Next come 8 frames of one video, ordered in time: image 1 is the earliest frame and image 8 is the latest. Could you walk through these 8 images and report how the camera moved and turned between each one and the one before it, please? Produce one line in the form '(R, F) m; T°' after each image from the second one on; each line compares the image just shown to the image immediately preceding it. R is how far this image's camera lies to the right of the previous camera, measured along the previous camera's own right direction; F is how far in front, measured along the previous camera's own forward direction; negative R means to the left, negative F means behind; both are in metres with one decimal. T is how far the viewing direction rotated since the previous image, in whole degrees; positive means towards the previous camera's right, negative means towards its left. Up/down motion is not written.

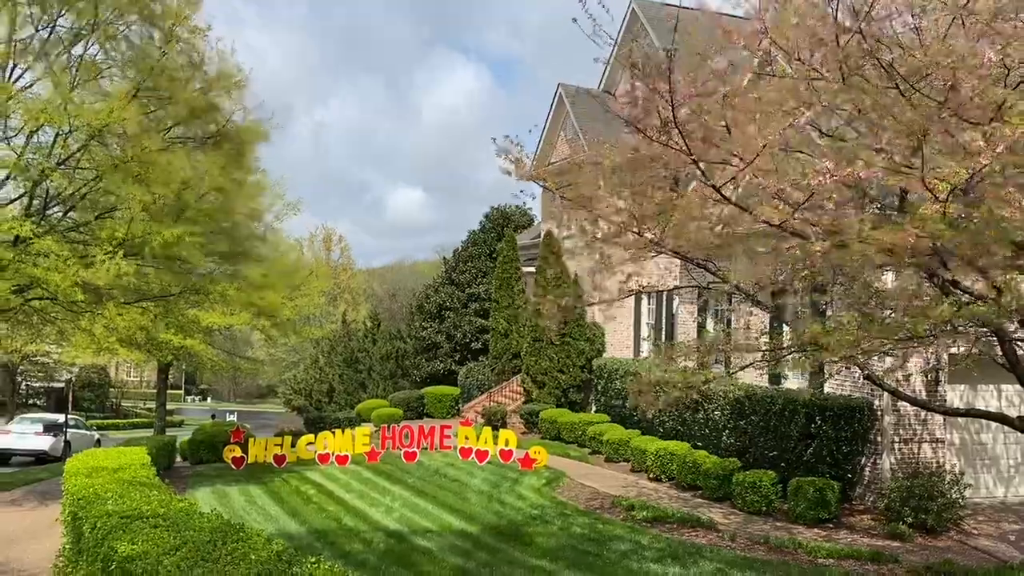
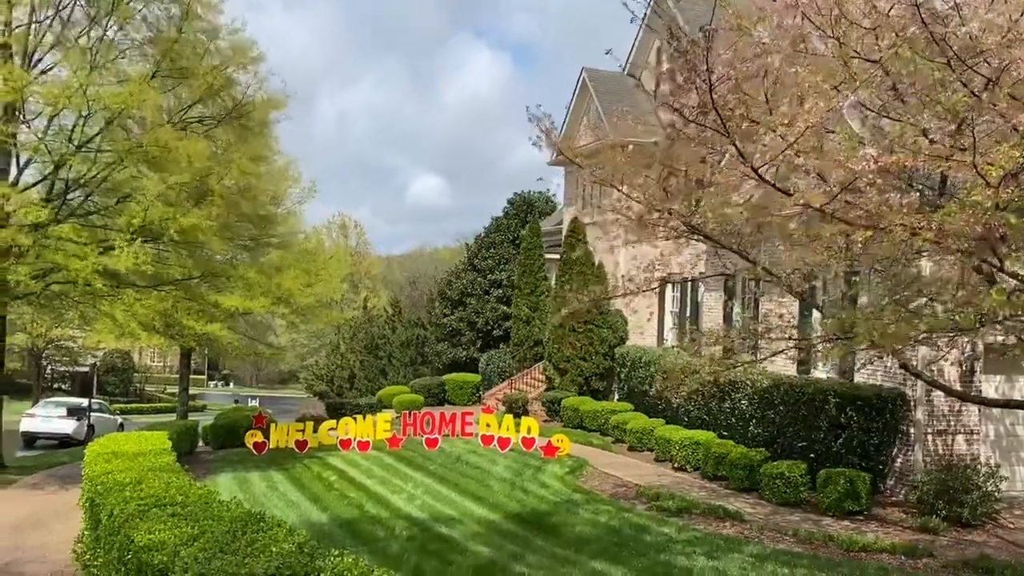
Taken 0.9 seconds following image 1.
(-0.1, +0.2) m; -1°
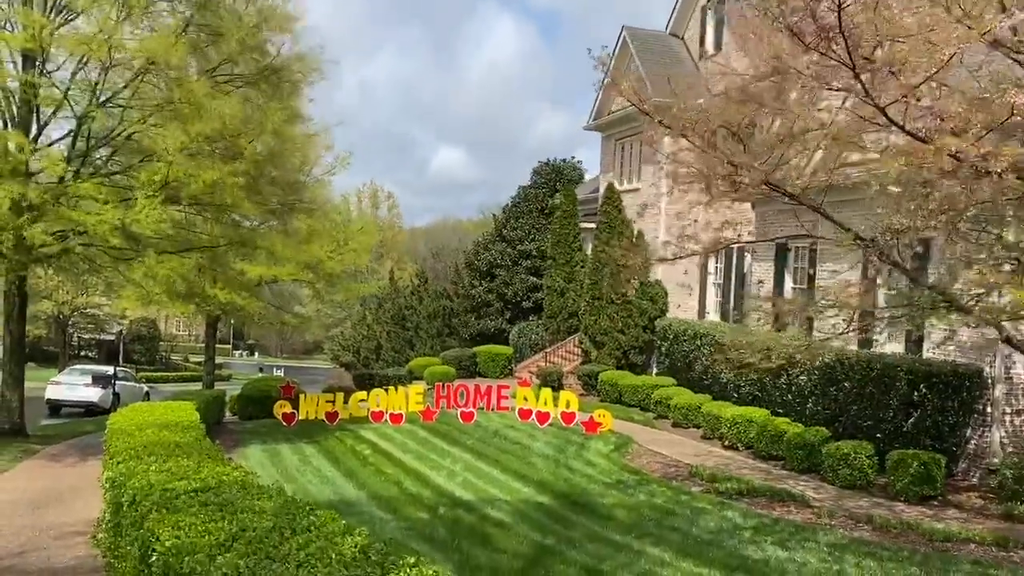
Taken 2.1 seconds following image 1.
(-0.3, +0.7) m; -1°
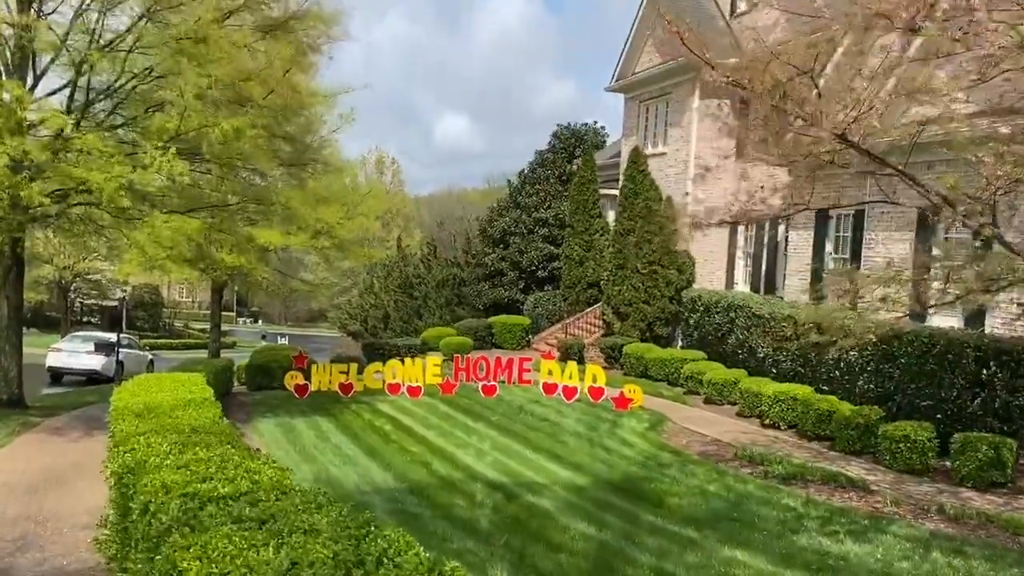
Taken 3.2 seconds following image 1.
(-0.4, +0.8) m; 0°
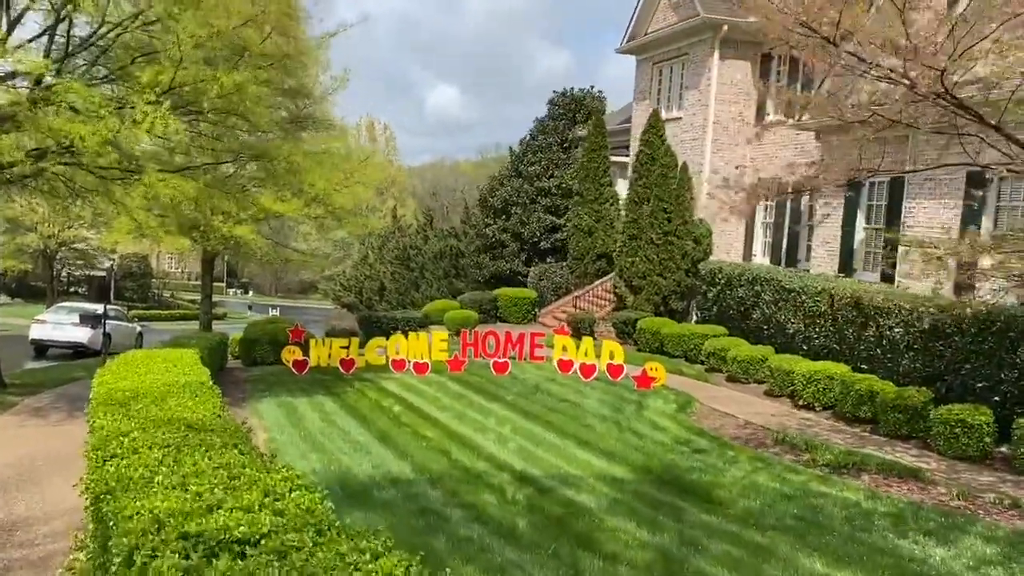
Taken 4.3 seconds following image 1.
(-0.4, +0.9) m; +1°
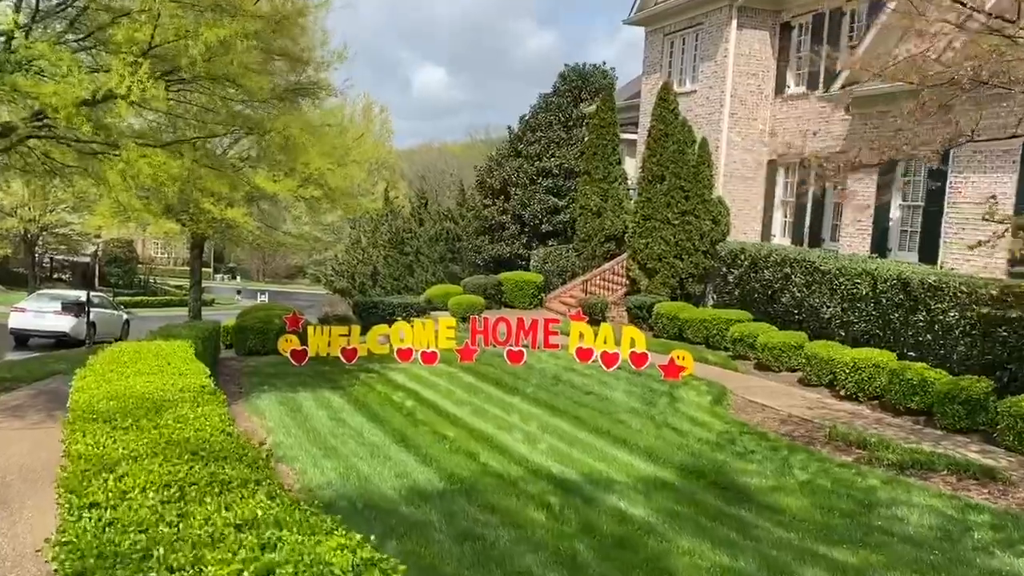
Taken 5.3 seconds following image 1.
(-0.4, +0.9) m; +1°
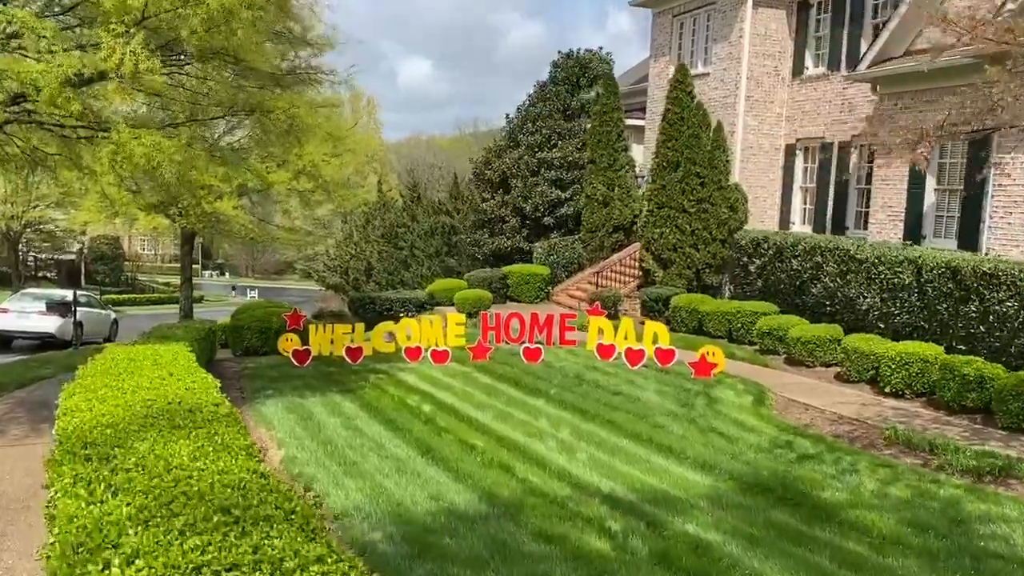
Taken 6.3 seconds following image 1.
(-0.4, +0.8) m; +1°
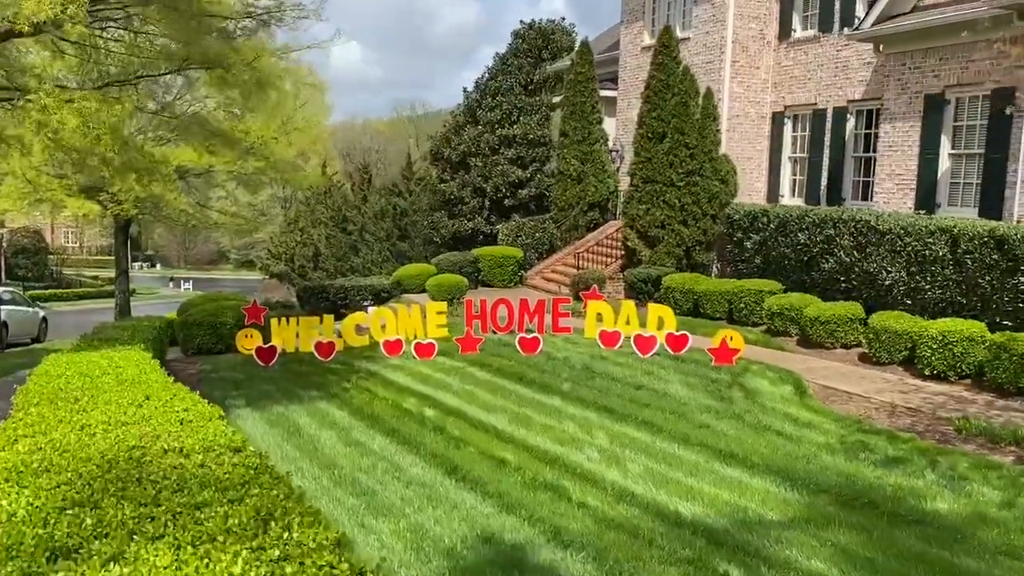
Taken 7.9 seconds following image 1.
(-0.7, +1.2) m; +4°
